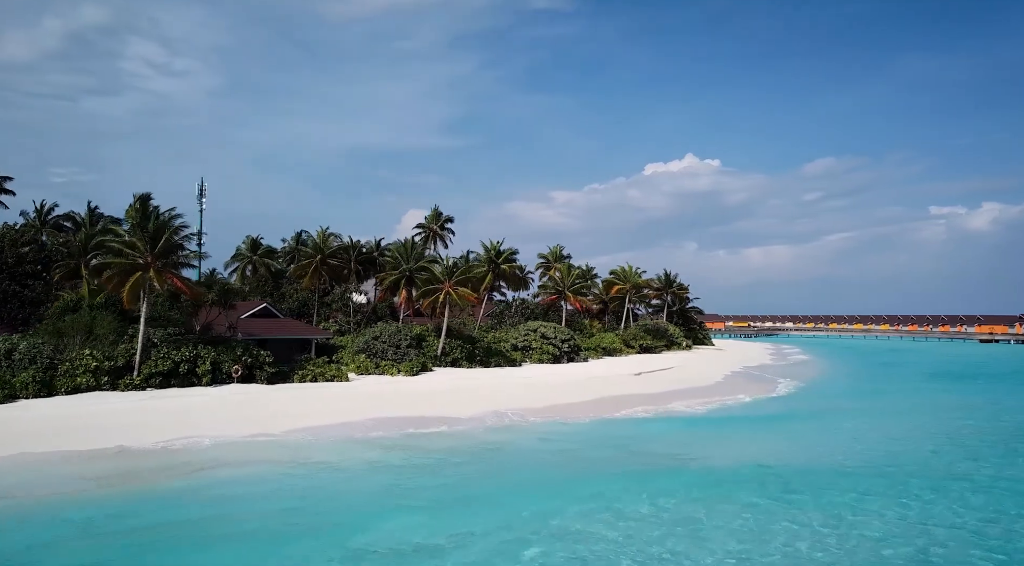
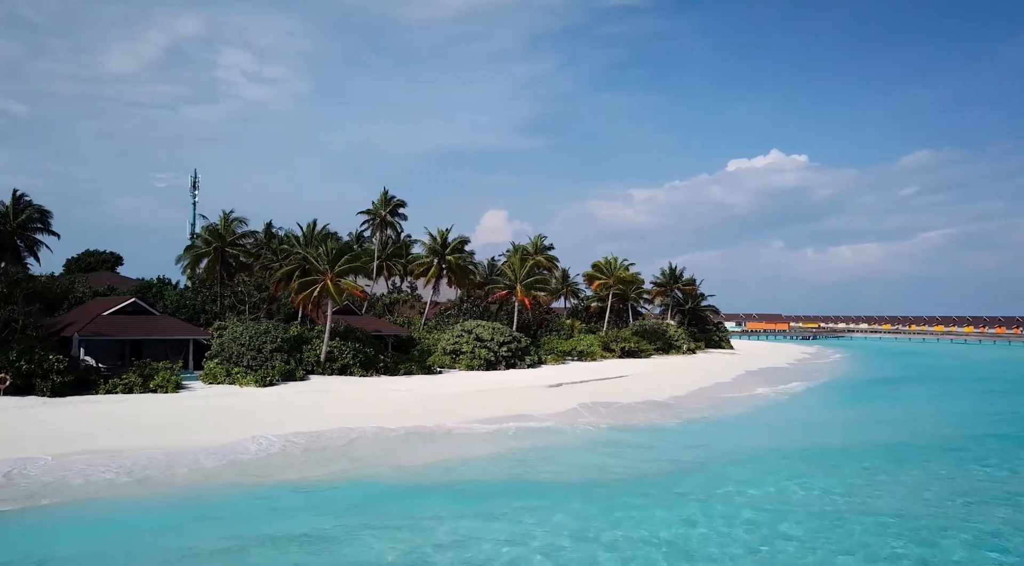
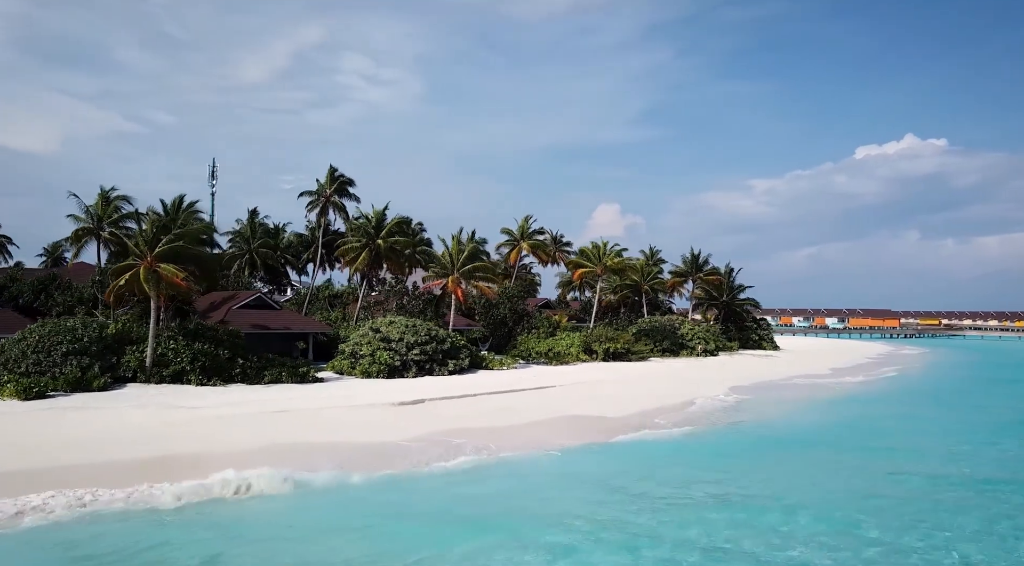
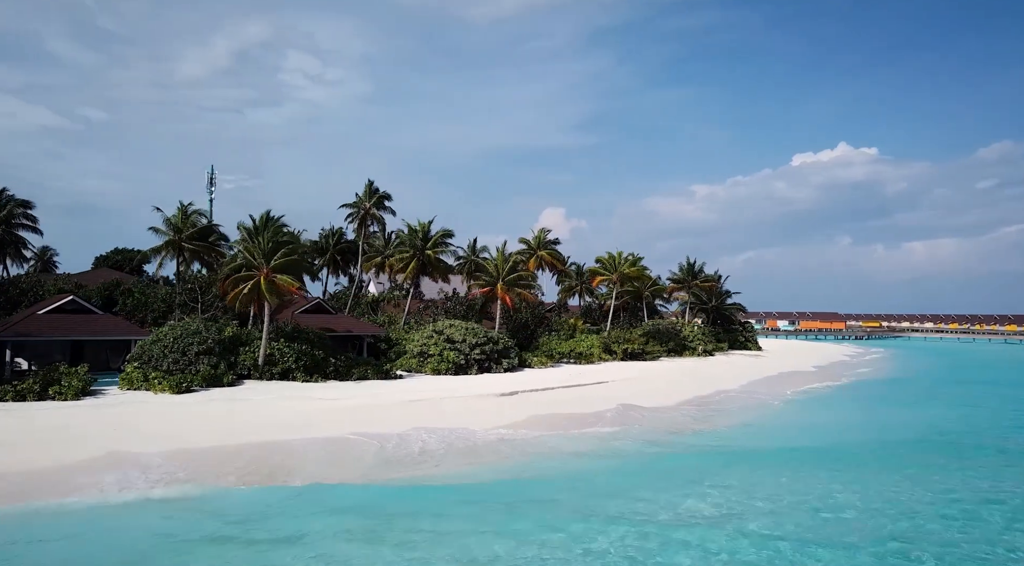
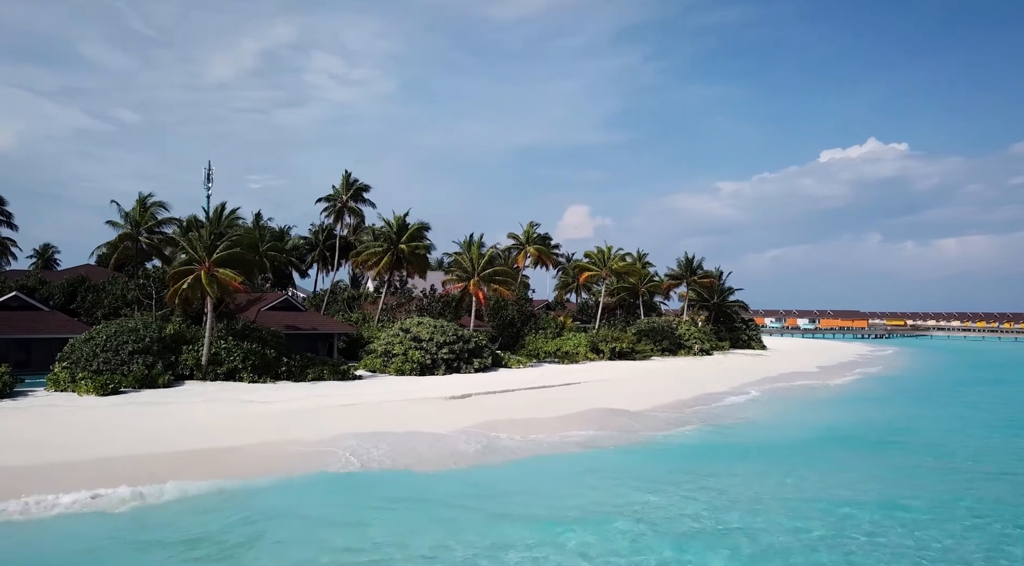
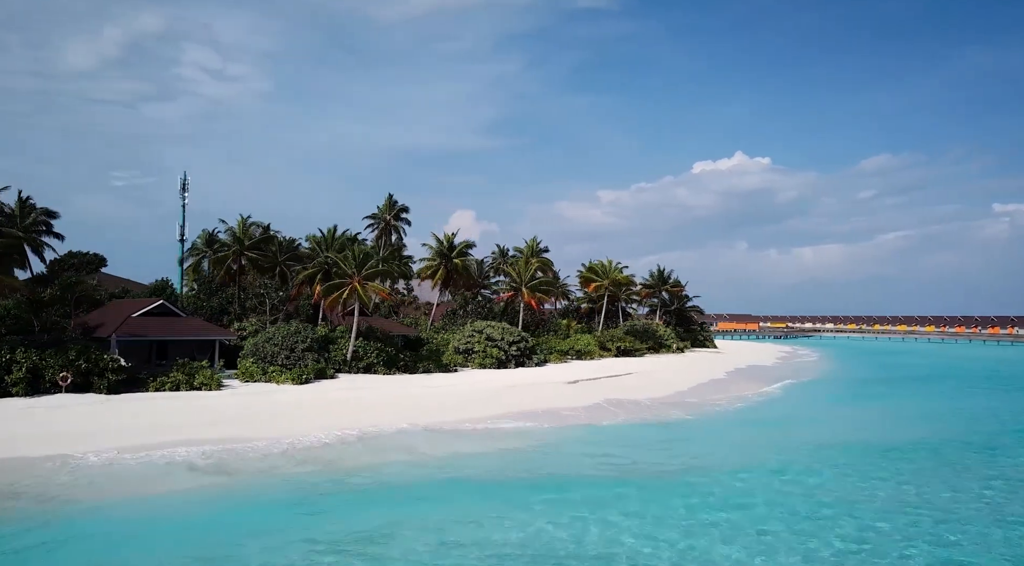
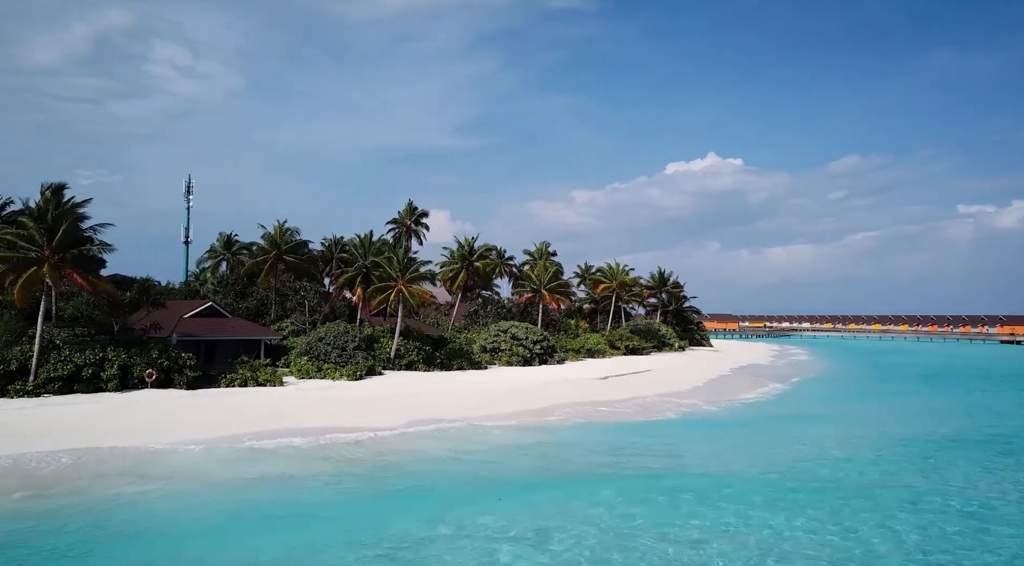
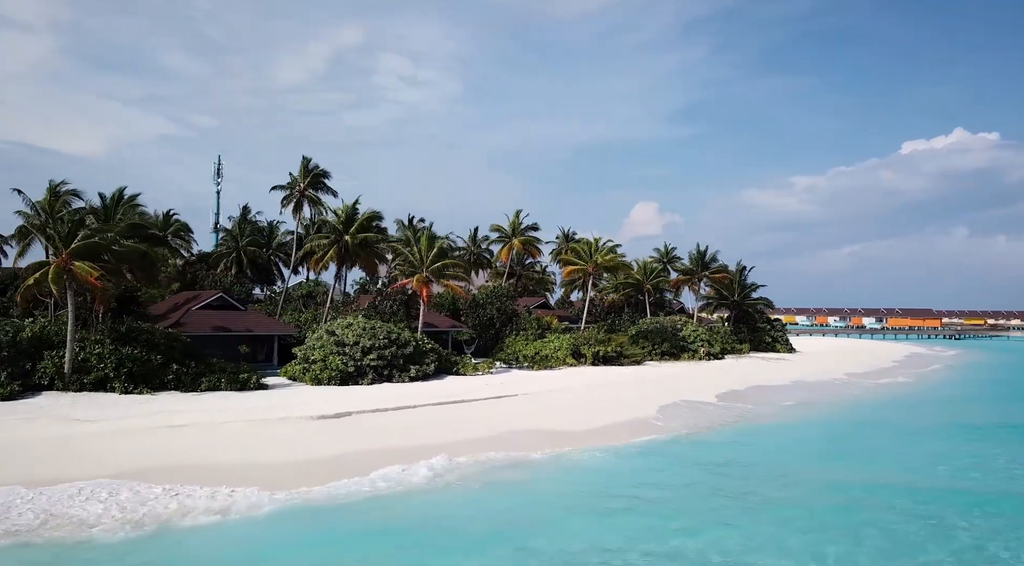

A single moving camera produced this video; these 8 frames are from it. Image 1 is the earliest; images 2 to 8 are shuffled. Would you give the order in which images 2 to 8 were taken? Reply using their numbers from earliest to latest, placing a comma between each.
7, 6, 2, 4, 5, 3, 8
